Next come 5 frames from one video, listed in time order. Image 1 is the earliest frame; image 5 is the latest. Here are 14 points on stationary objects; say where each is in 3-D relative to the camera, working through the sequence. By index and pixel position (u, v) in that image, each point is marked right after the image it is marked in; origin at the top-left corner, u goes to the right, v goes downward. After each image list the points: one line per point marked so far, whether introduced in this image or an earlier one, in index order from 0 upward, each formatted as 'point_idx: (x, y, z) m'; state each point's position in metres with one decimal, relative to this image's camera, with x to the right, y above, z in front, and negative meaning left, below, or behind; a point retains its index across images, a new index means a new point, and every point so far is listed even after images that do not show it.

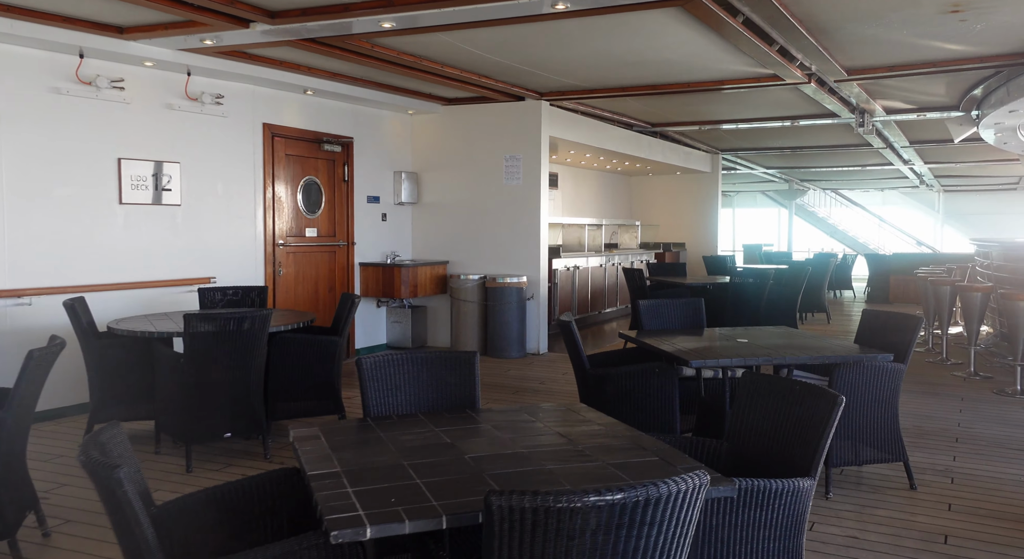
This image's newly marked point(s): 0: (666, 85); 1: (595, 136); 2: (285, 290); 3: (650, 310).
0: (+1.5, +1.8, +7.7) m
1: (+1.0, +1.8, +10.0) m
2: (-2.0, -0.1, +7.1) m
3: (+0.9, -0.2, +5.2) m
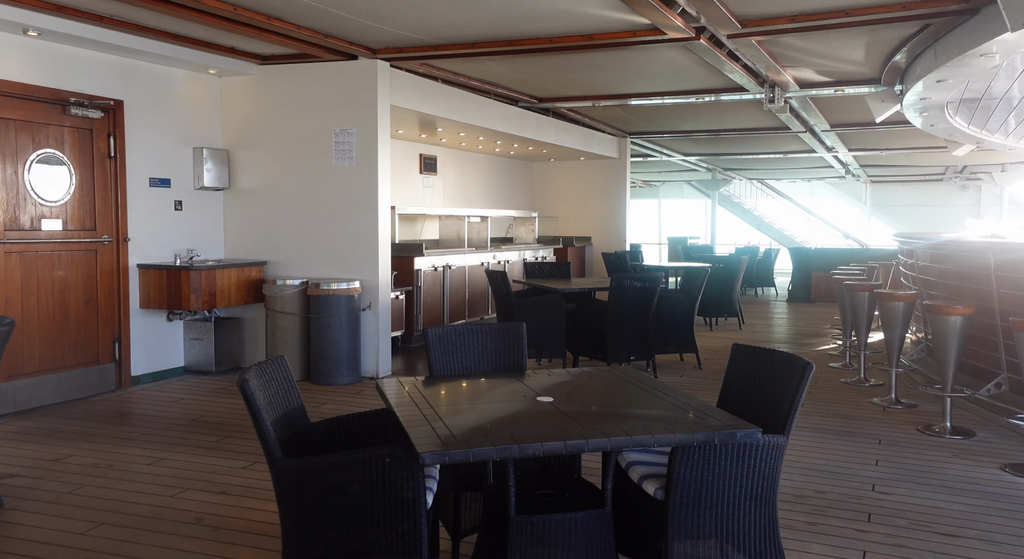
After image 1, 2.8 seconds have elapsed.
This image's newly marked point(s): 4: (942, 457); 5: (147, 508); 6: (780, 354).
0: (+0.1, +1.8, +6.1) m
1: (-0.5, +1.7, +8.4) m
2: (-3.3, -0.2, +5.3) m
3: (-0.3, -0.3, +3.6) m
4: (+2.6, -1.1, +4.8) m
5: (-1.7, -1.1, +3.8) m
6: (+1.0, -0.3, +3.0) m
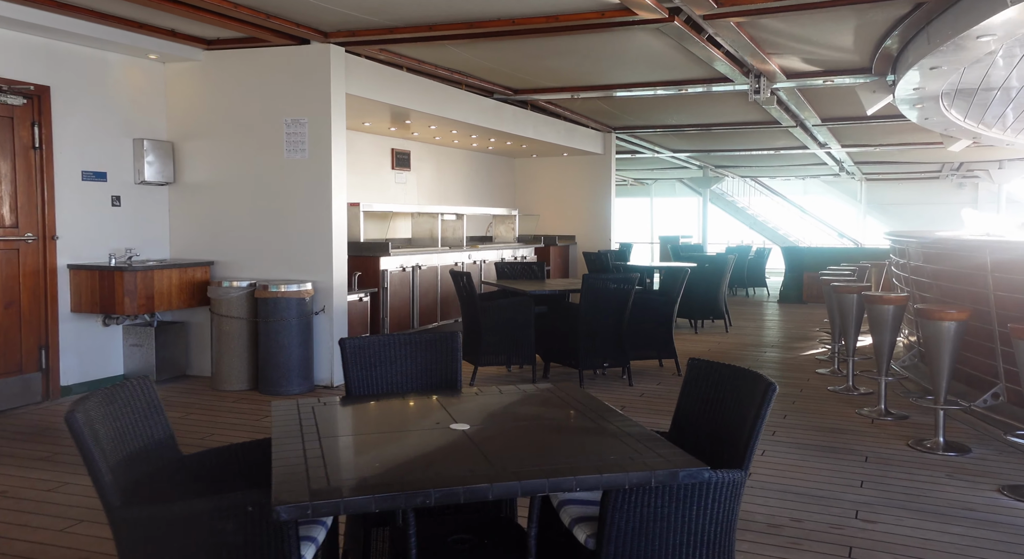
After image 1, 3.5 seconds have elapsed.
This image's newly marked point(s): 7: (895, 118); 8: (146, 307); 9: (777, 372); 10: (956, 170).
0: (-0.2, +1.8, +5.7) m
1: (-0.8, +1.7, +8.0) m
2: (-3.6, -0.2, +4.8) m
3: (-0.6, -0.3, +3.2) m
4: (+2.3, -1.1, +4.4) m
5: (-2.0, -1.1, +3.3) m
6: (+0.7, -0.3, +2.5) m
7: (+5.2, +2.2, +11.1) m
8: (-2.6, -0.2, +5.9) m
9: (+2.5, -0.9, +7.6) m
10: (+10.7, +2.6, +19.6) m
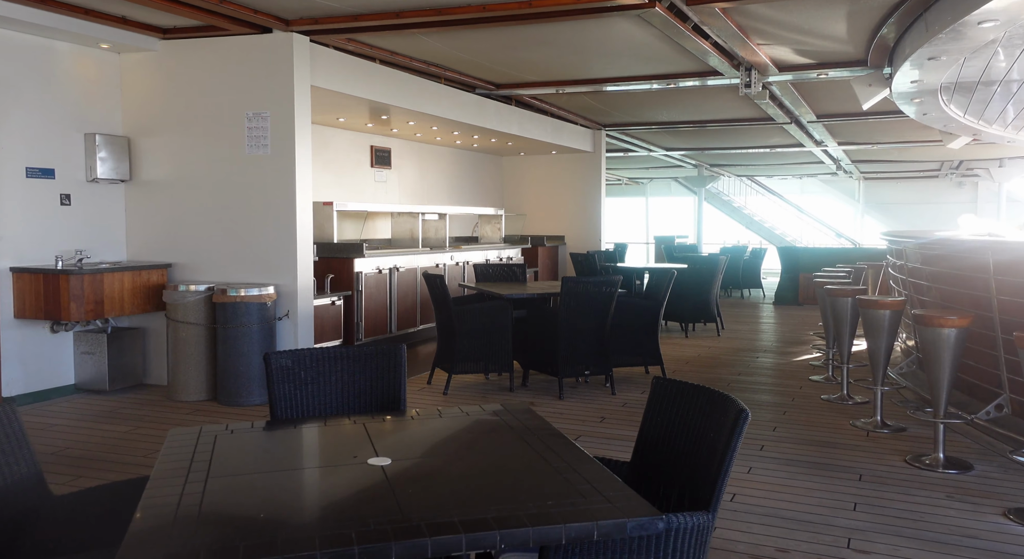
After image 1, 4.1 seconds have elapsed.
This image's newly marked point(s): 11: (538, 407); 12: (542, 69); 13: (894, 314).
0: (-0.4, +1.8, +5.3) m
1: (-1.0, +1.7, +7.6) m
2: (-3.7, -0.2, +4.5) m
3: (-0.8, -0.3, +2.8) m
4: (+2.1, -1.1, +4.1) m
5: (-2.1, -1.1, +2.9) m
6: (+0.5, -0.3, +2.2) m
7: (+5.0, +2.2, +10.7) m
8: (-2.8, -0.2, +5.5) m
9: (+2.3, -0.9, +7.2) m
10: (+10.5, +2.6, +19.2) m
11: (+0.2, -0.9, +6.1) m
12: (+0.3, +2.0, +8.0) m
13: (+2.6, -0.2, +5.5) m
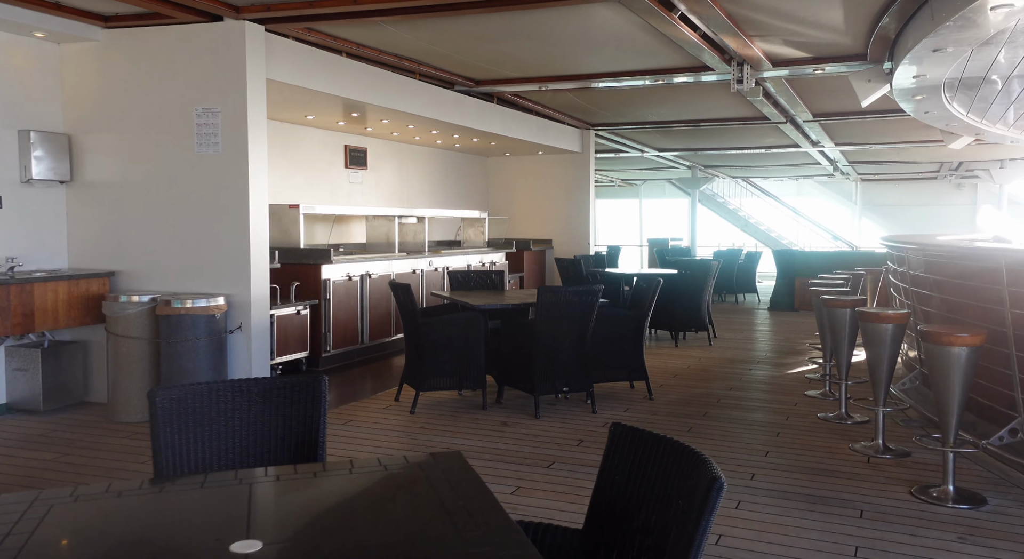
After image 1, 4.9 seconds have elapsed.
0: (-0.6, +1.7, +4.9) m
1: (-1.2, +1.6, +7.1) m
2: (-3.9, -0.3, +4.0) m
3: (-0.9, -0.4, +2.3) m
4: (+1.9, -1.2, +3.6) m
5: (-2.3, -1.1, +2.5) m
6: (+0.4, -0.4, +1.7) m
7: (+4.8, +2.1, +10.3) m
8: (-3.0, -0.3, +5.0) m
9: (+2.1, -1.0, +6.8) m
10: (+10.2, +2.5, +18.8) m
11: (0.0, -1.0, +5.6) m
12: (+0.1, +2.0, +7.5) m
13: (+2.4, -0.3, +5.0) m
